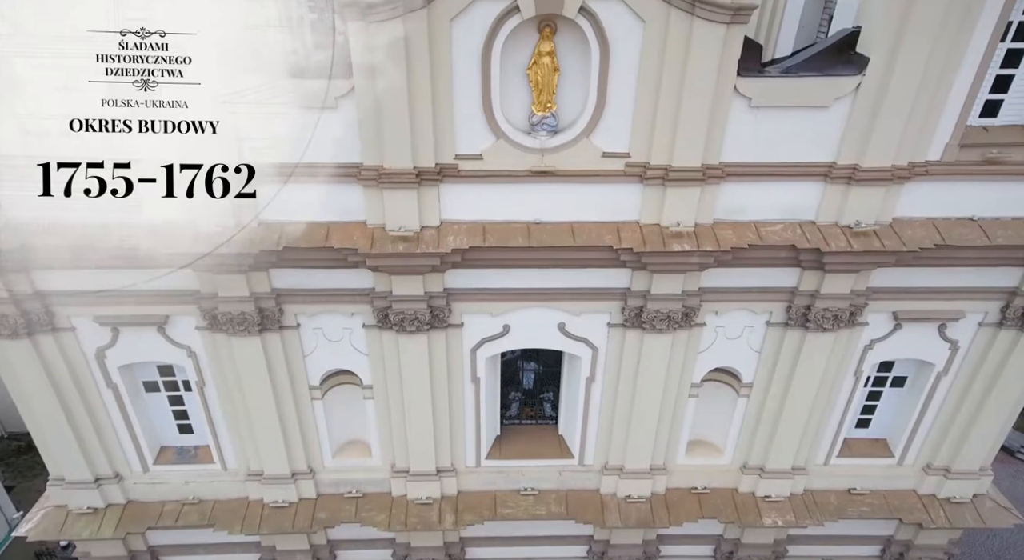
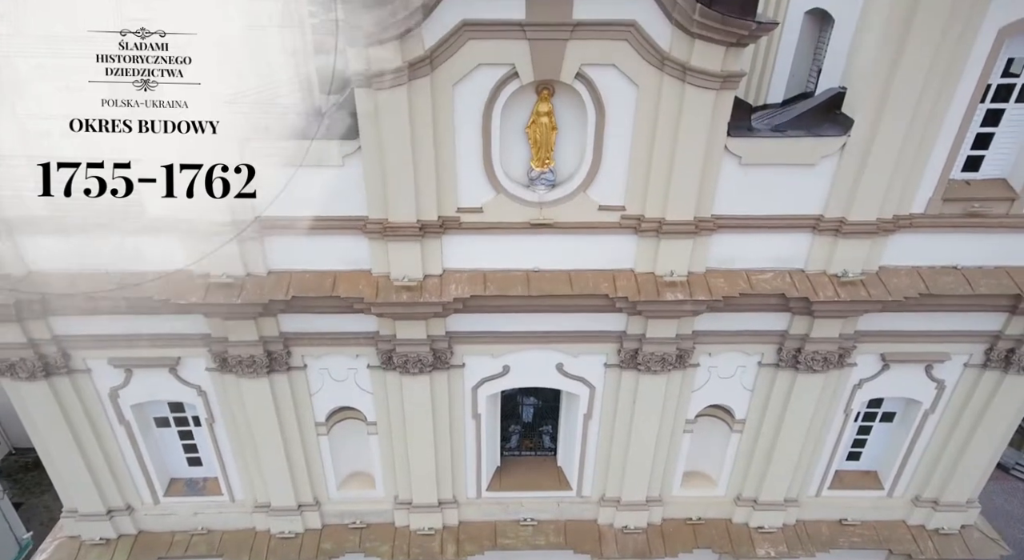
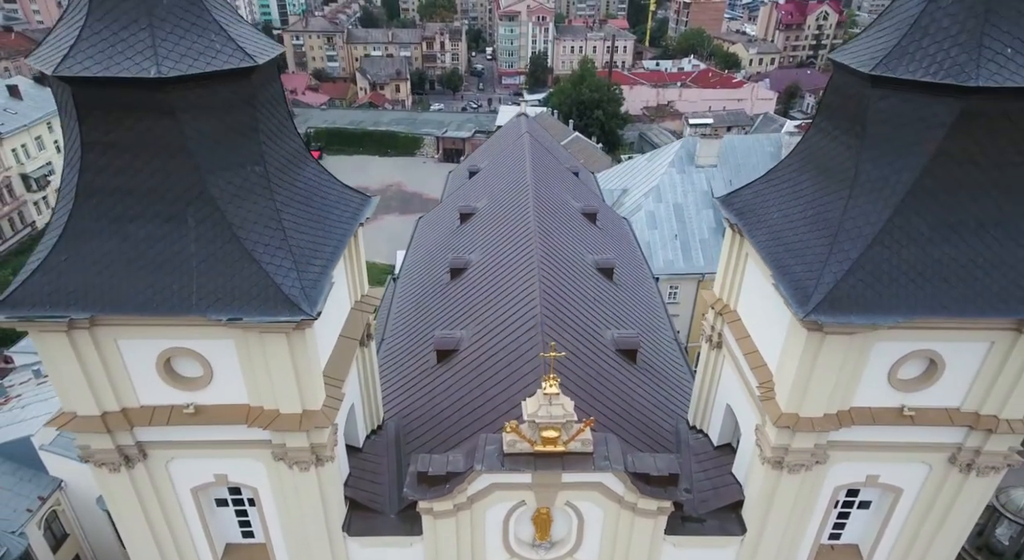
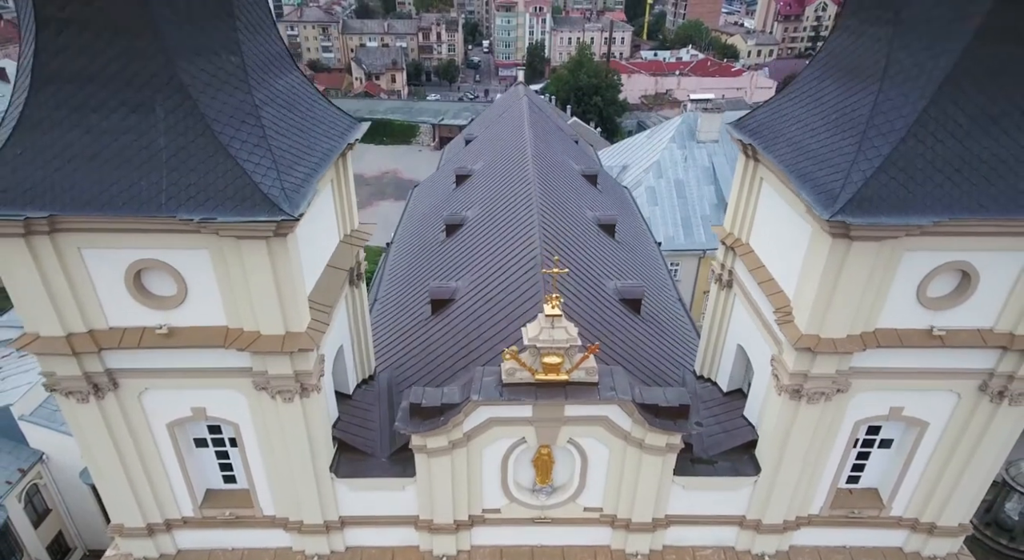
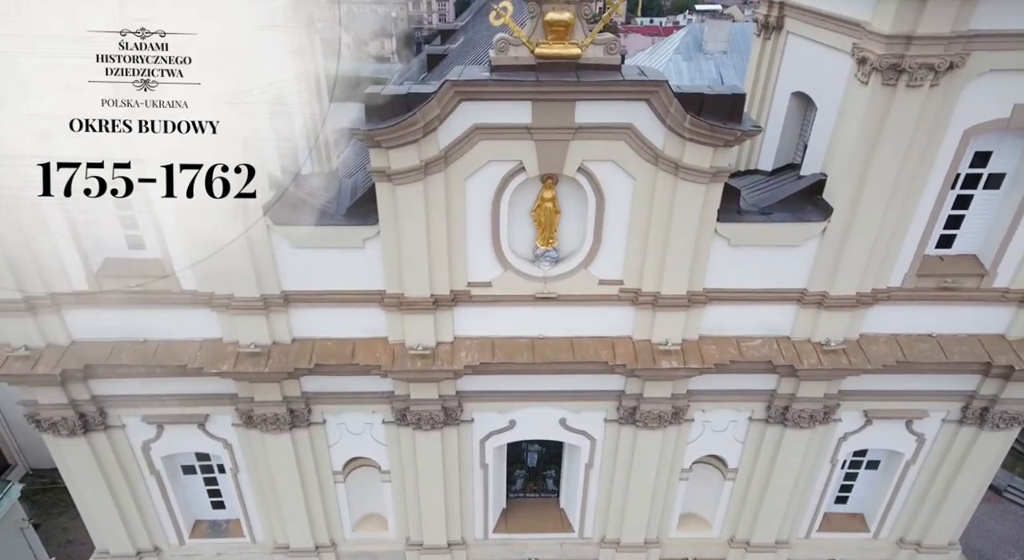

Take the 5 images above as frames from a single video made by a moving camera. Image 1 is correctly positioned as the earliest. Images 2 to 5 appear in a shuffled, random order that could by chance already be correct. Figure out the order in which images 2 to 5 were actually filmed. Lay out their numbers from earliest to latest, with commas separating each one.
2, 5, 4, 3
